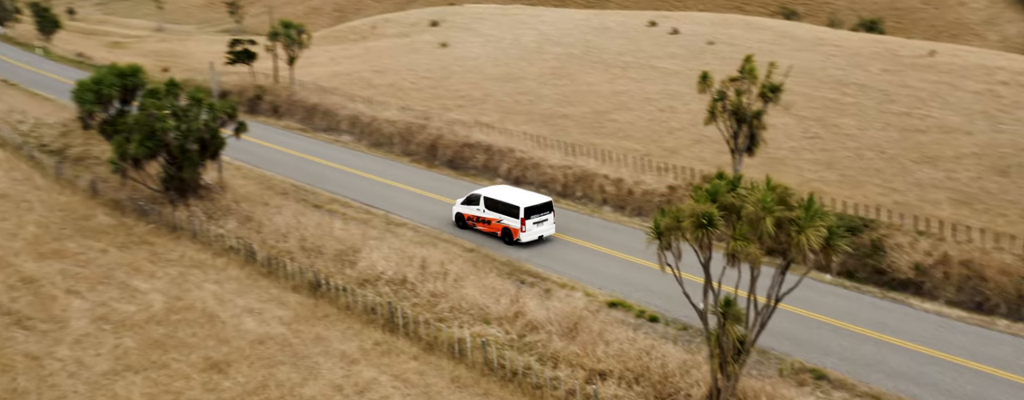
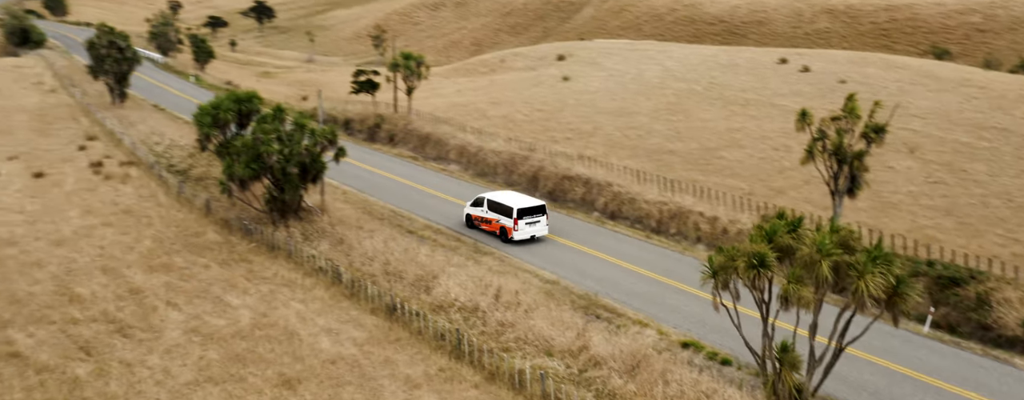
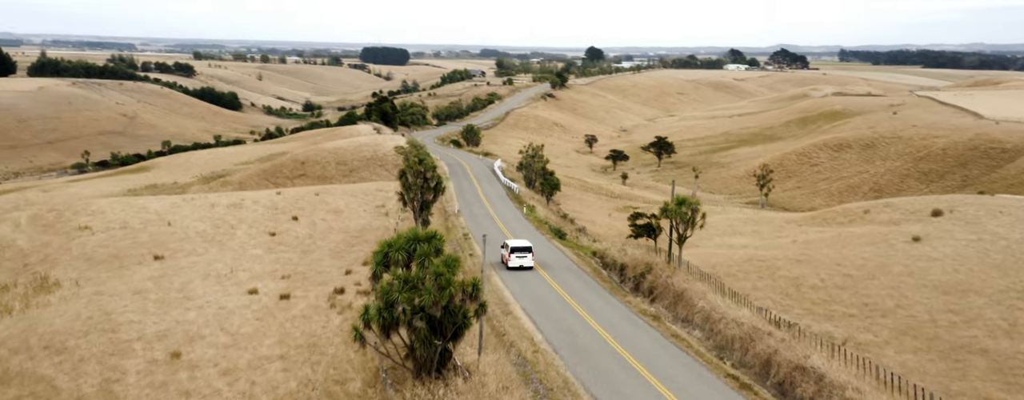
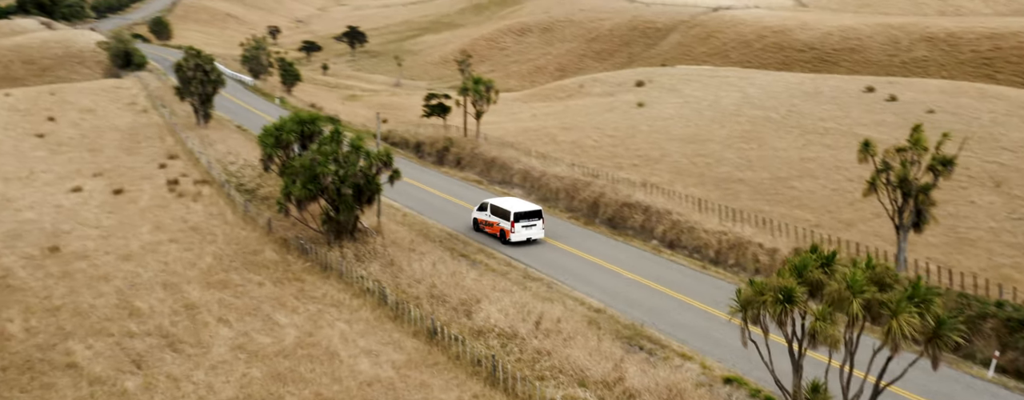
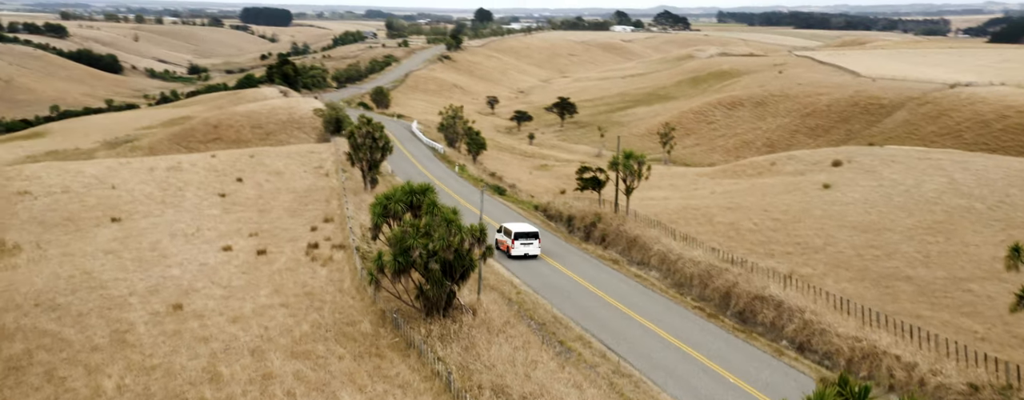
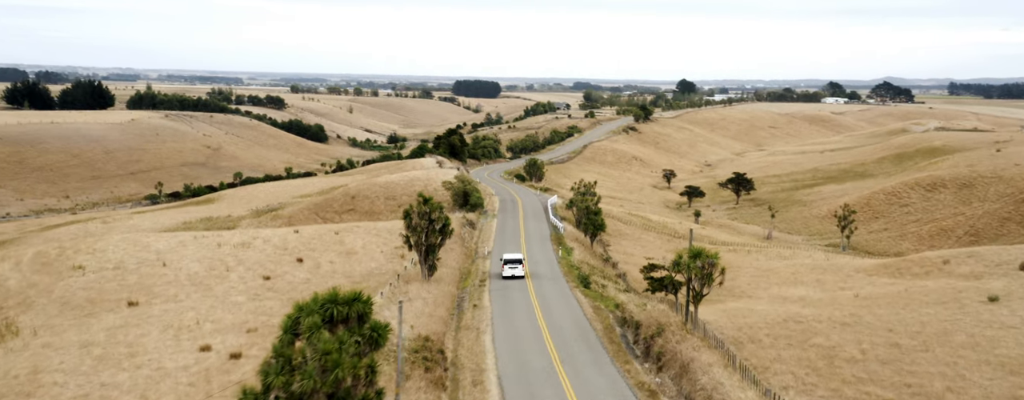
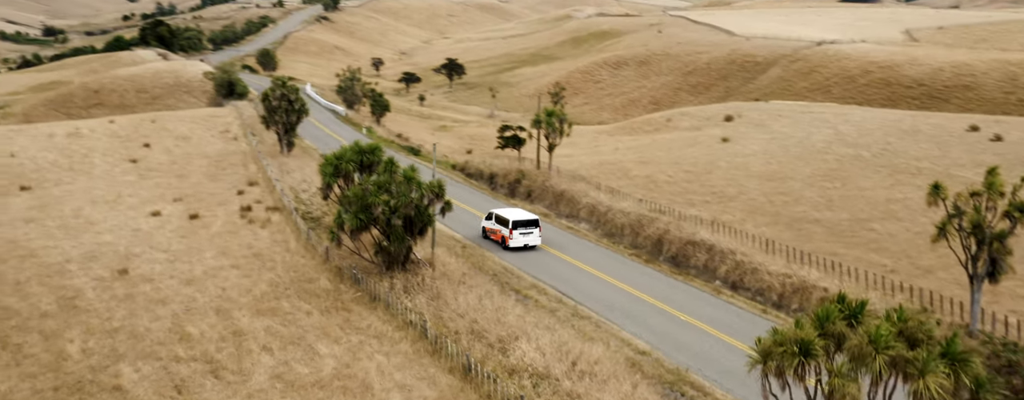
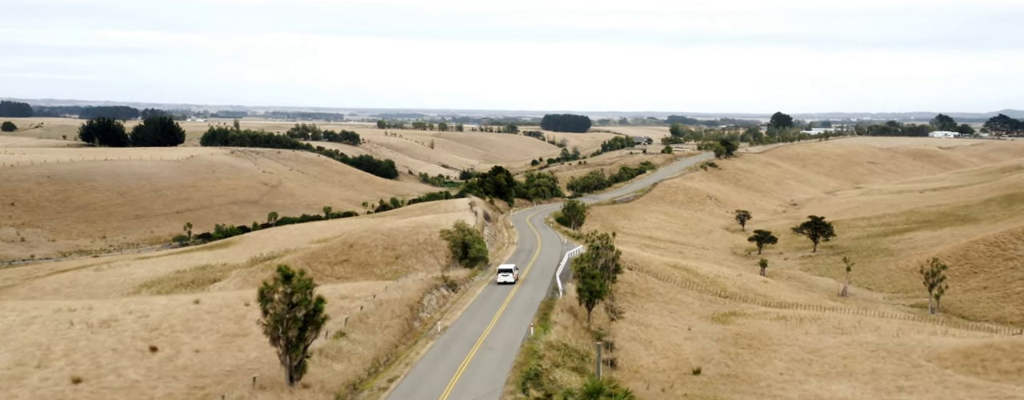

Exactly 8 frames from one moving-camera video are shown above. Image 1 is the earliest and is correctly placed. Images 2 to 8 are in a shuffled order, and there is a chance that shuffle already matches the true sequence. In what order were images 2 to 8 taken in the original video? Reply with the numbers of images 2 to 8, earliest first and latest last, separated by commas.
2, 4, 7, 5, 3, 6, 8
